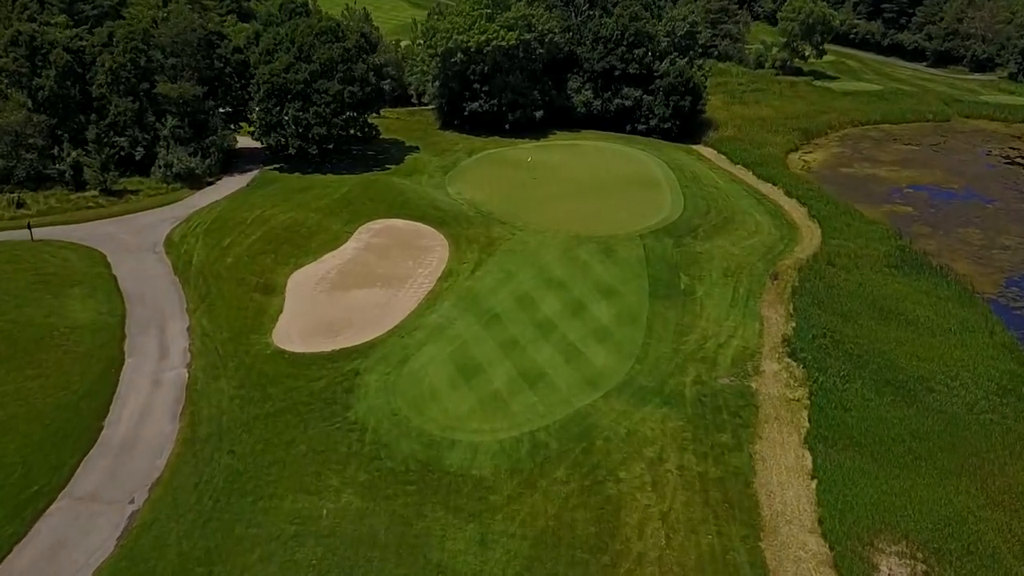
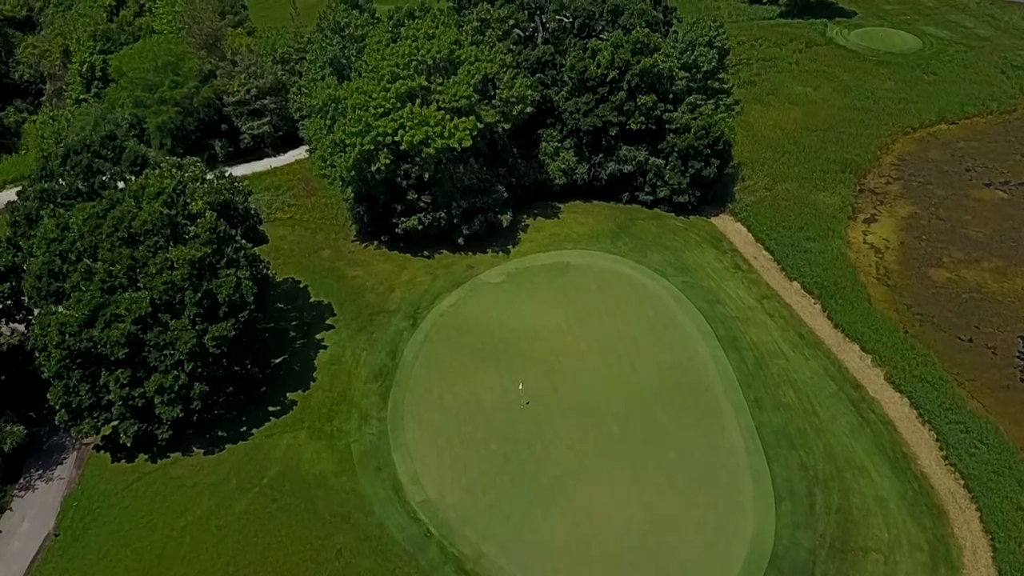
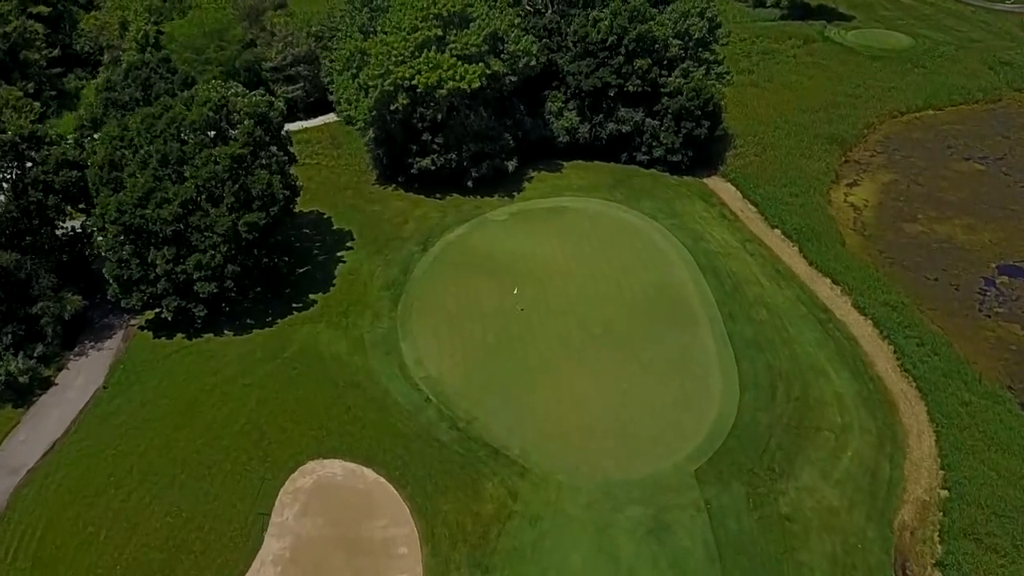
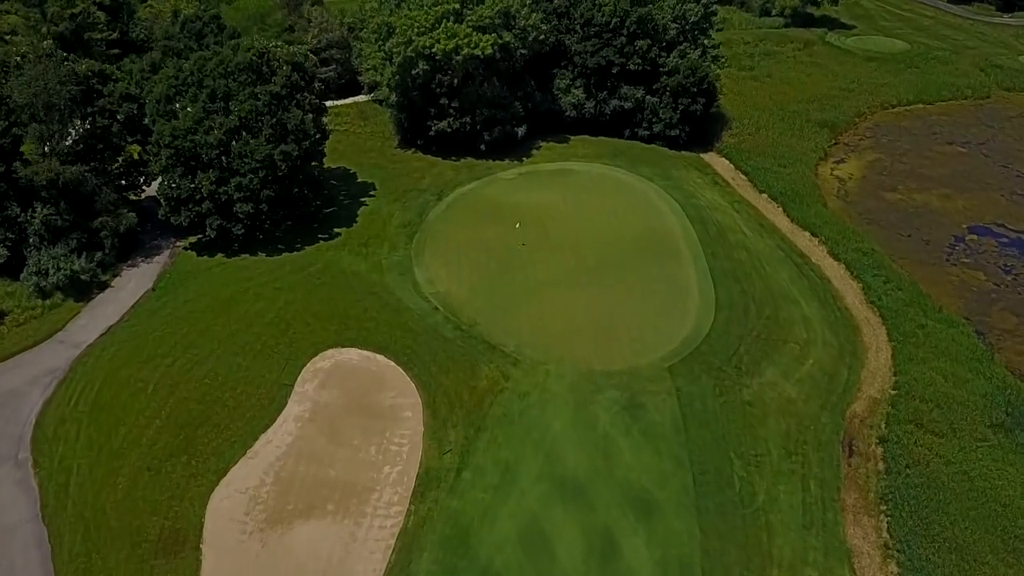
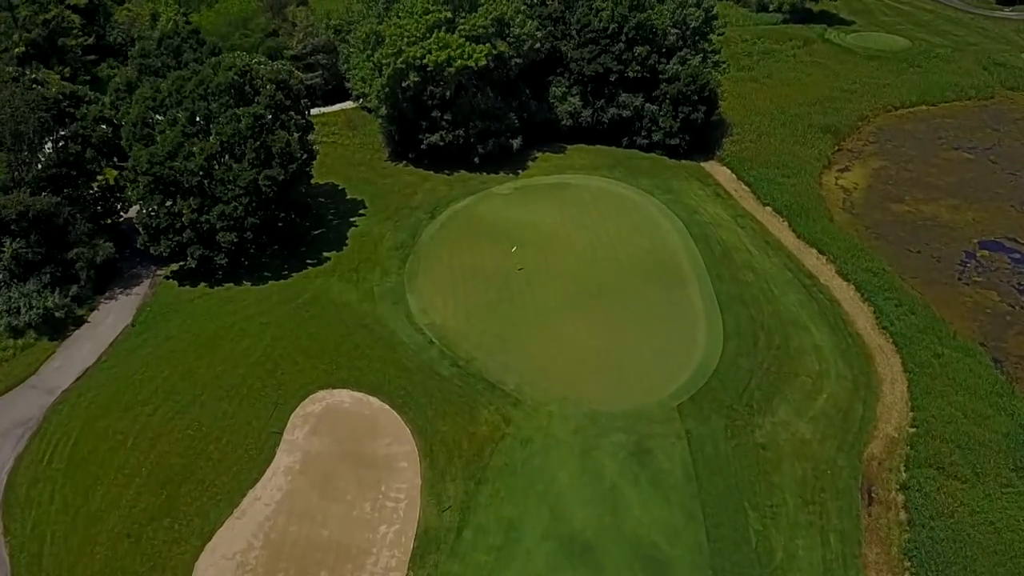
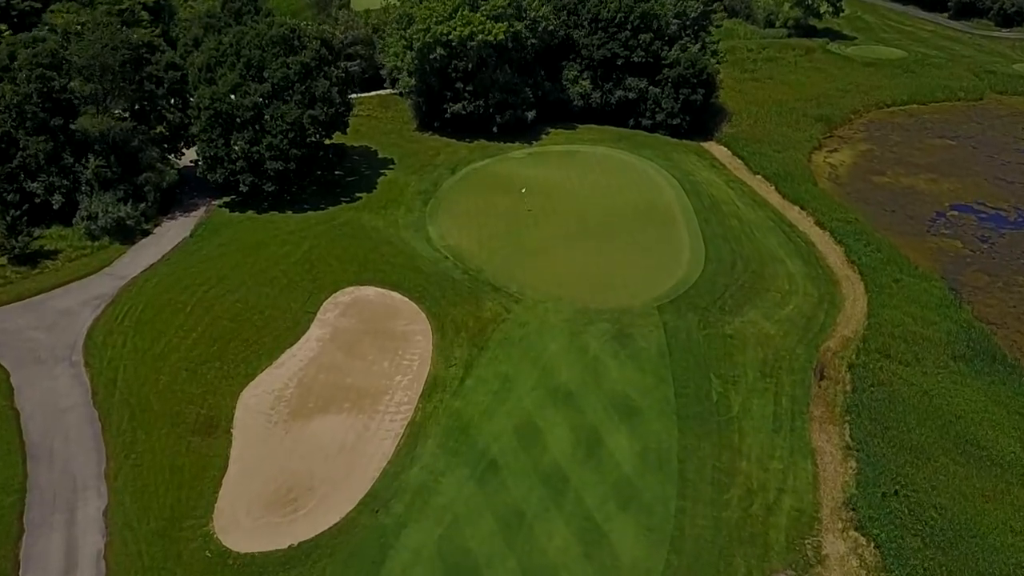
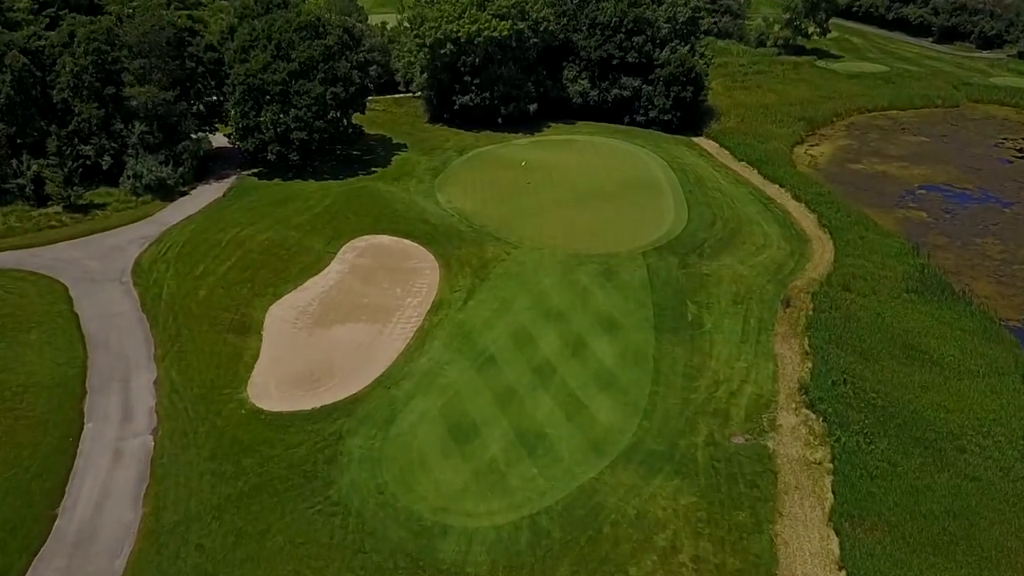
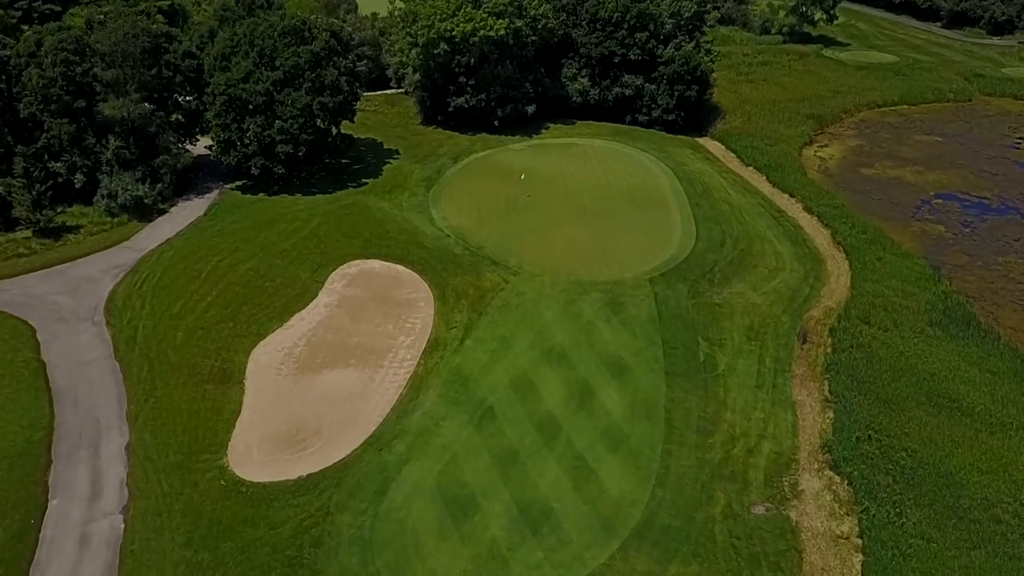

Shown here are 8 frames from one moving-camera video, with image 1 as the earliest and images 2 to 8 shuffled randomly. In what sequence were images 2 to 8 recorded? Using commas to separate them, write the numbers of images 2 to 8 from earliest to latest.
7, 8, 6, 4, 5, 3, 2
